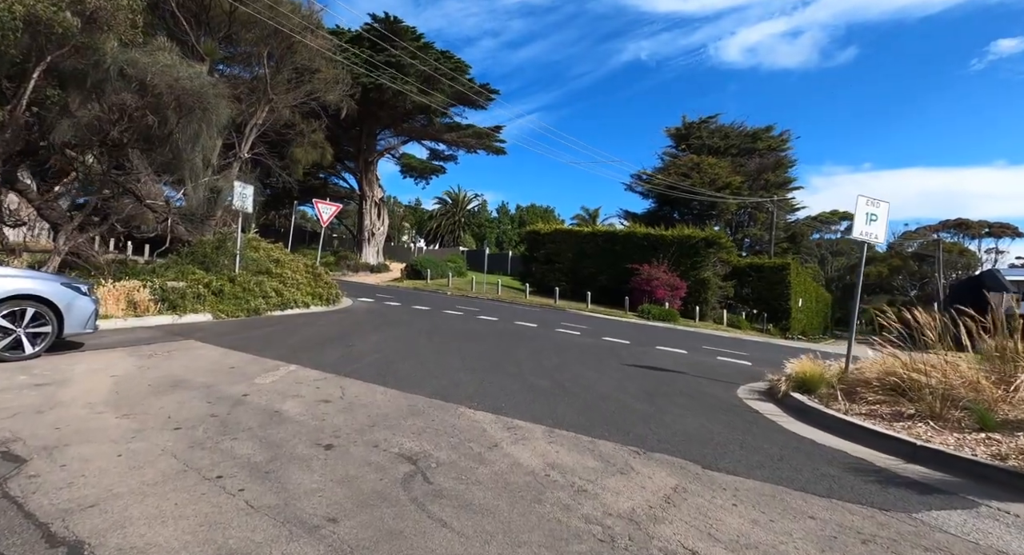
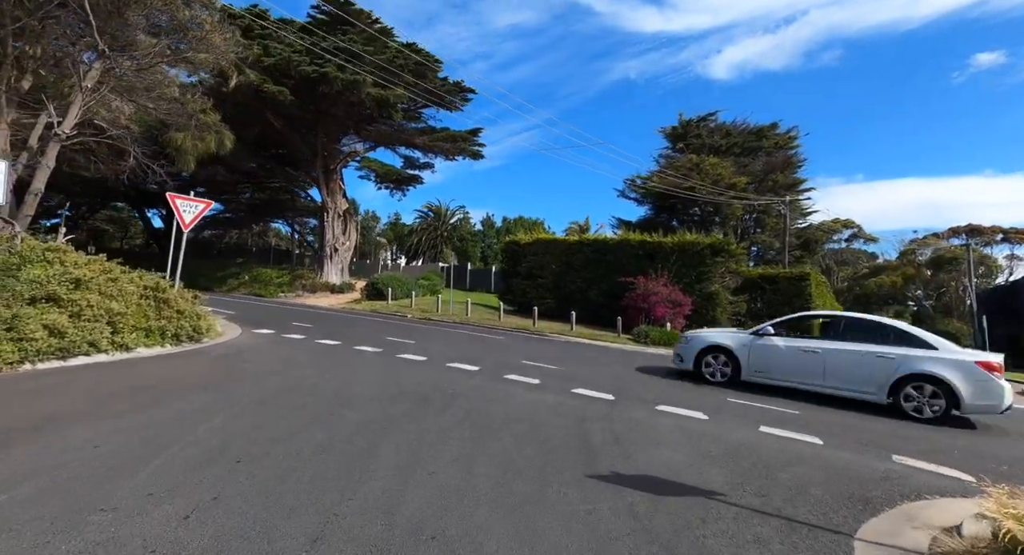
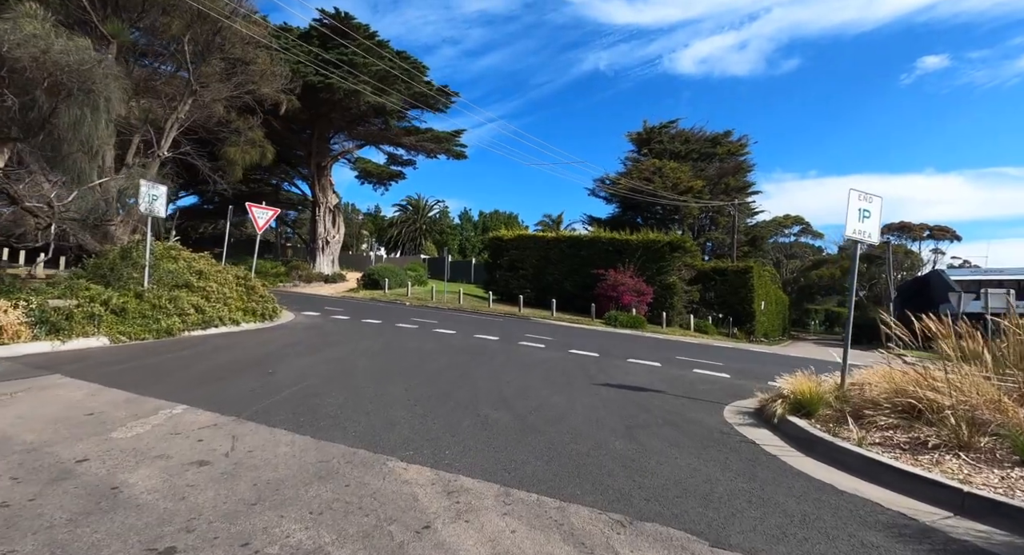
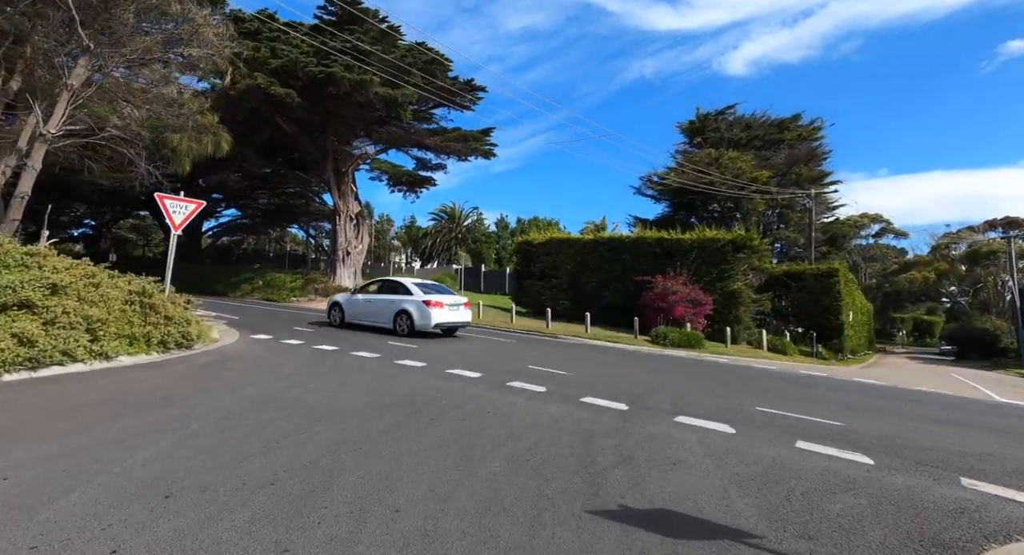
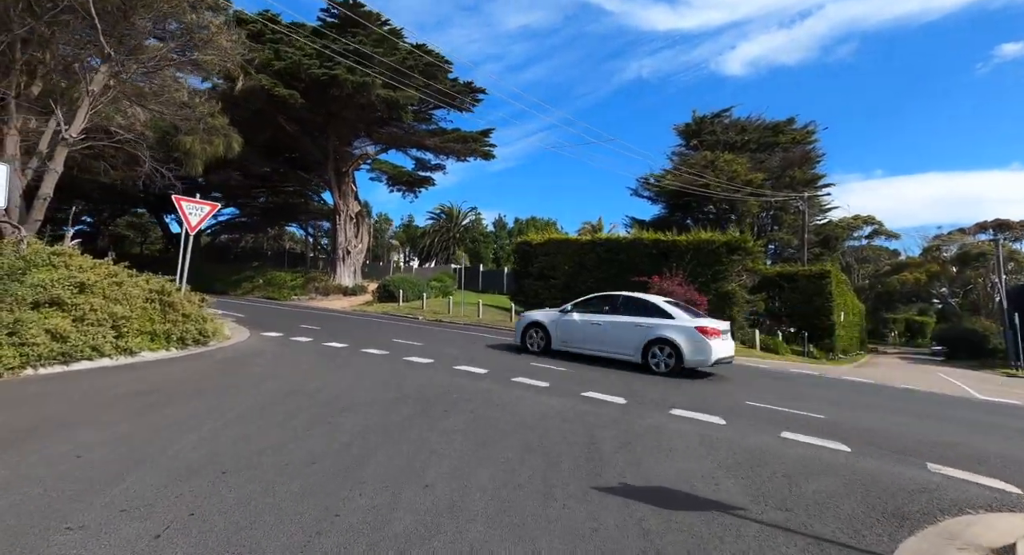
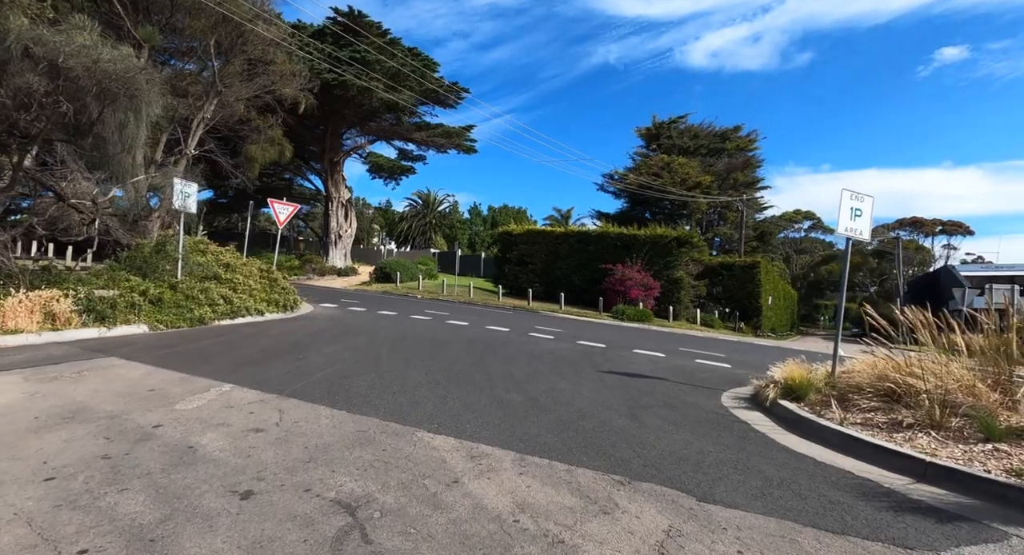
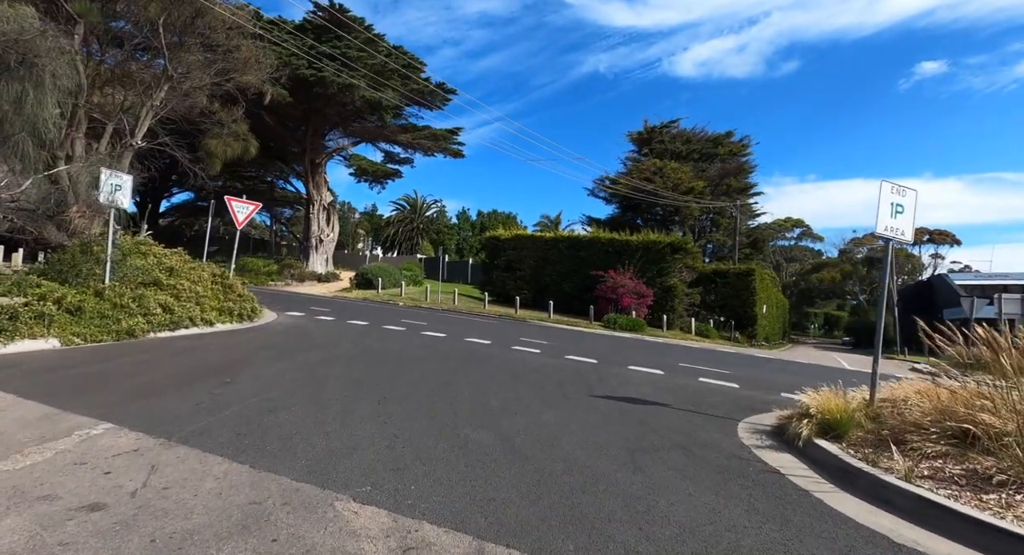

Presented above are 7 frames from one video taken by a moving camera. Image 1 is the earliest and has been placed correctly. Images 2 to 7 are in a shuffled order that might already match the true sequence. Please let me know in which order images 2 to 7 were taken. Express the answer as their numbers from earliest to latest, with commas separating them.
6, 3, 7, 2, 5, 4
